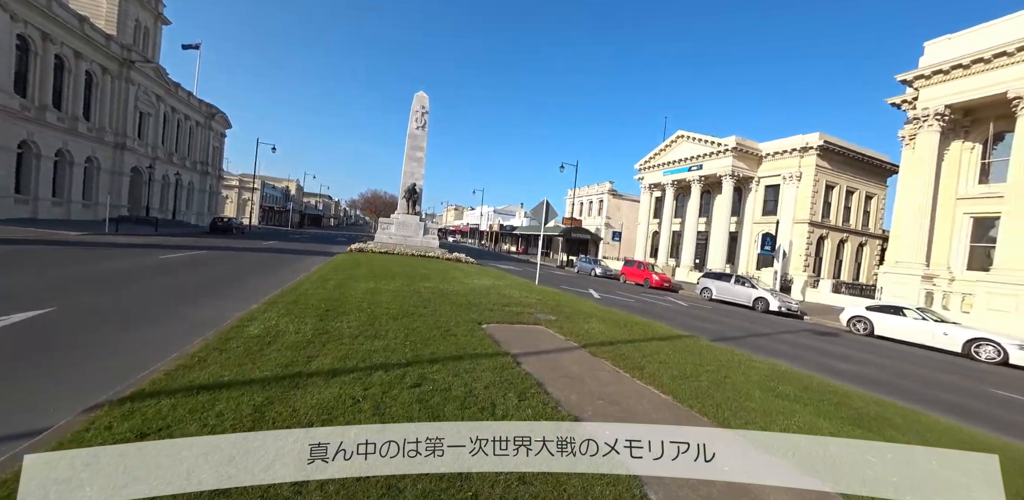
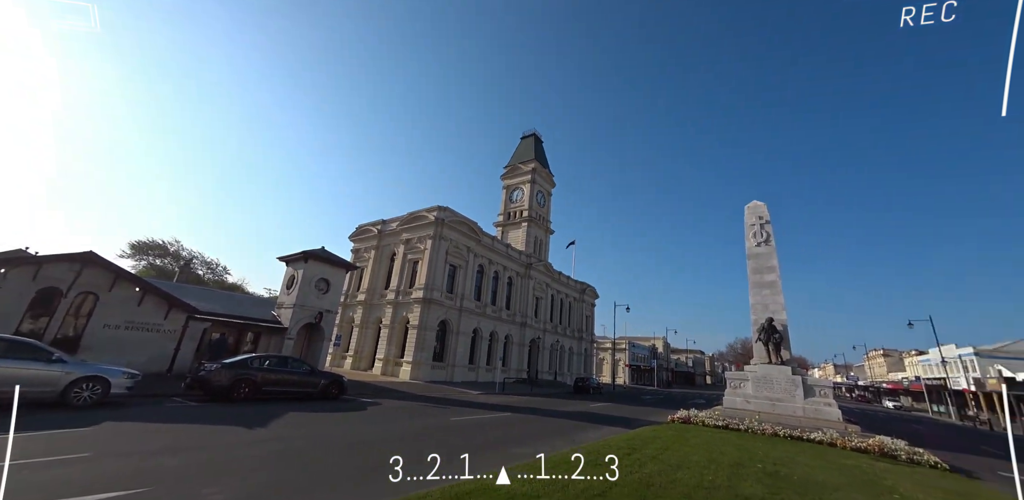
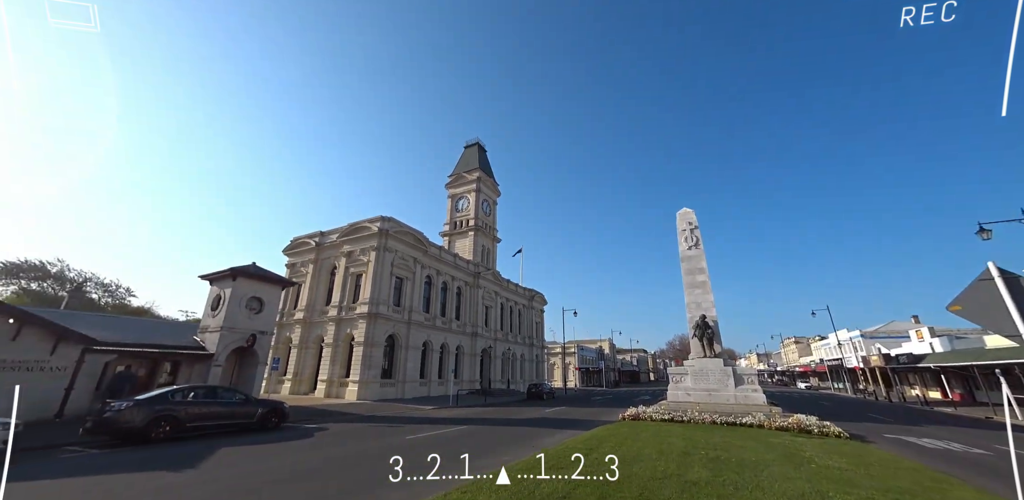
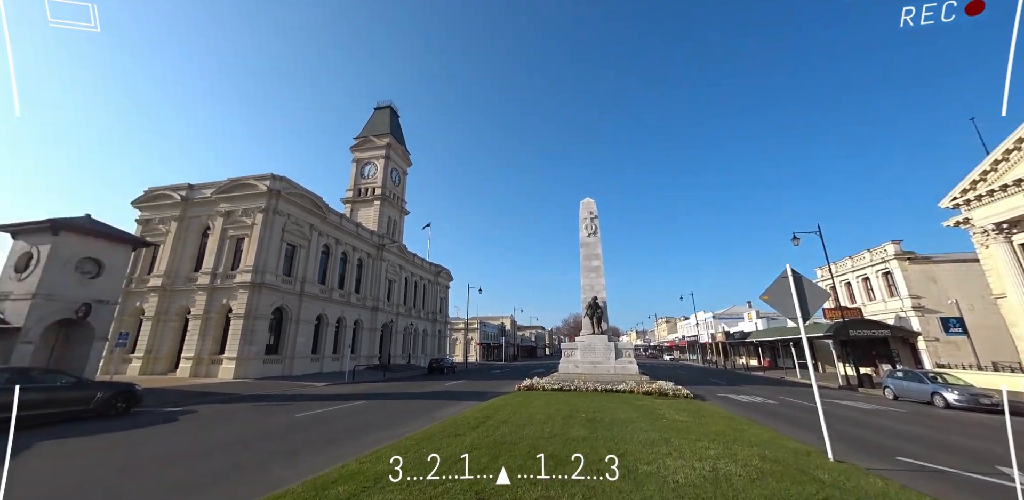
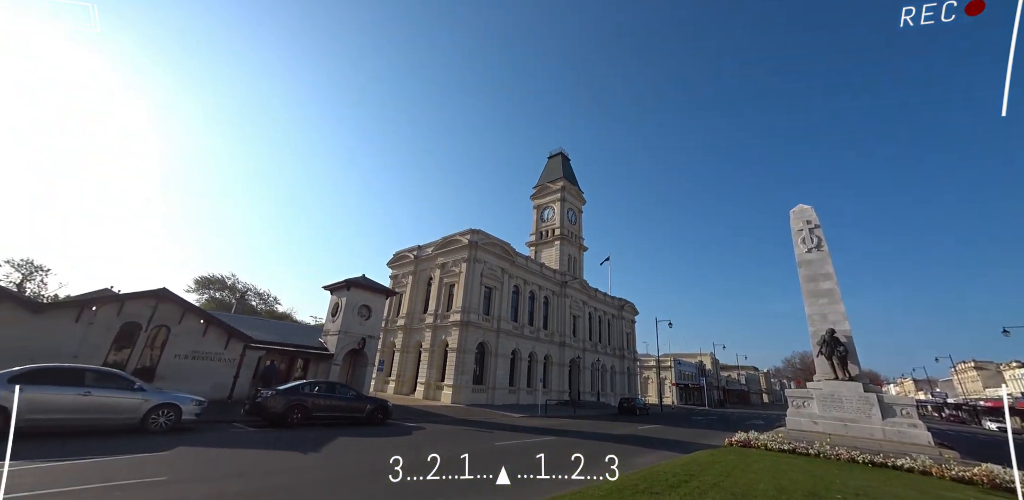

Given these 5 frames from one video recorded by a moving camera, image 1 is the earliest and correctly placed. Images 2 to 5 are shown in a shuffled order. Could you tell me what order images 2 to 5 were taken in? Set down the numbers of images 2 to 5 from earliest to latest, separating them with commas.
4, 3, 5, 2
